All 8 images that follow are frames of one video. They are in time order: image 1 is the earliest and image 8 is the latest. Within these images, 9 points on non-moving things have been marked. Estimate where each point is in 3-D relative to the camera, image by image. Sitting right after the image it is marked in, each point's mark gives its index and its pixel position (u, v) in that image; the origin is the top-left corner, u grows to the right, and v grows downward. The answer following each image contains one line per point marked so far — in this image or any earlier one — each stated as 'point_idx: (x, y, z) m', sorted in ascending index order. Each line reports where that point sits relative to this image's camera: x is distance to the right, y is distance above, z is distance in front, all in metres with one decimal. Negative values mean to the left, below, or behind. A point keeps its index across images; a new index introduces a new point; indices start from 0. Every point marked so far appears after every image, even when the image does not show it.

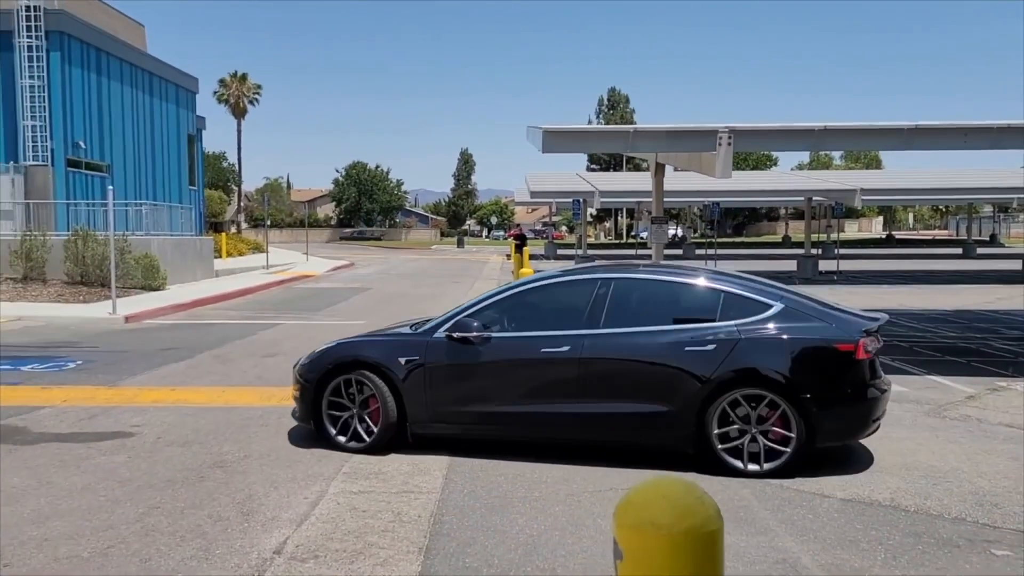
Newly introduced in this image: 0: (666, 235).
0: (+2.8, +0.9, +16.1) m
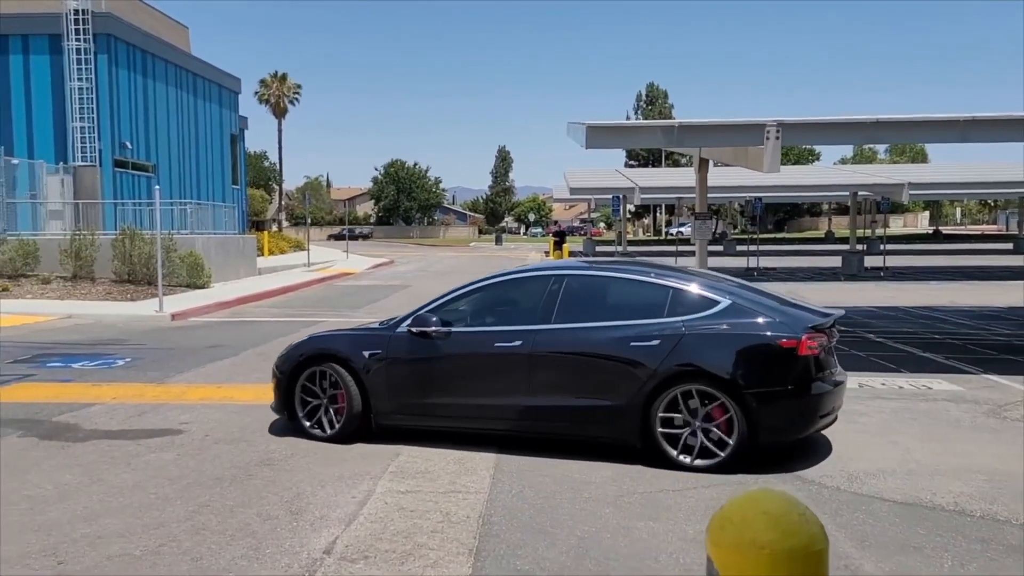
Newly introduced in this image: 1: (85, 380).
0: (+3.6, +1.0, +15.9) m
1: (-5.2, -1.1, +10.8) m
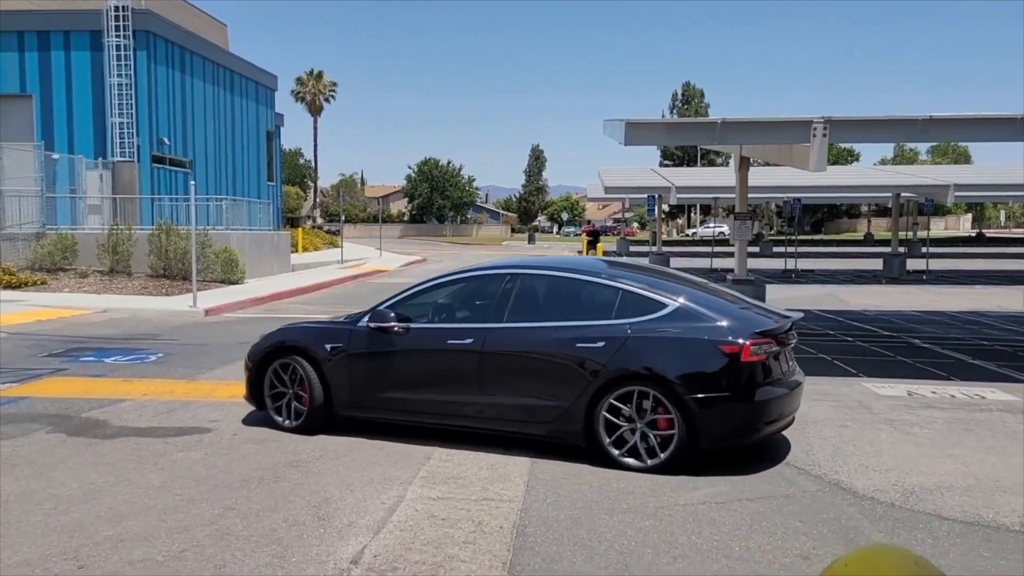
0: (+4.2, +1.0, +15.5) m
1: (-4.8, -1.1, +10.7) m
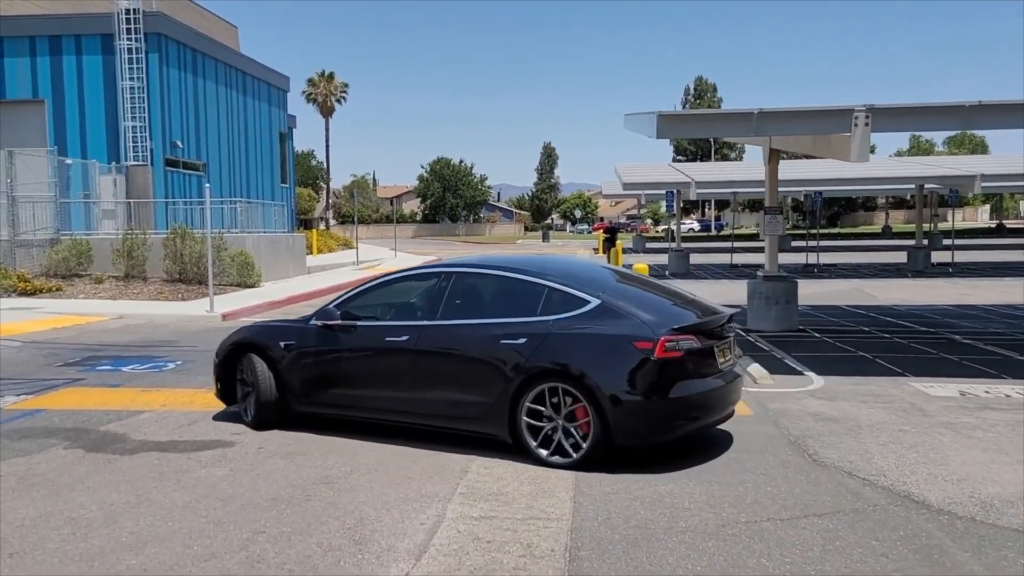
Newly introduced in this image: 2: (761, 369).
0: (+4.6, +1.0, +15.0) m
1: (-4.4, -1.1, +10.4) m
2: (+2.9, -0.9, +10.2) m
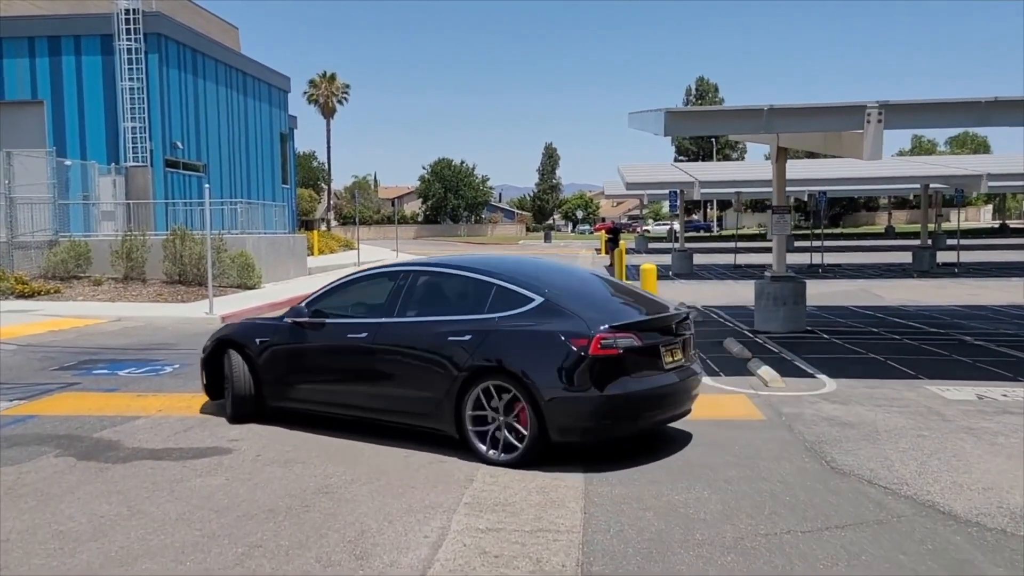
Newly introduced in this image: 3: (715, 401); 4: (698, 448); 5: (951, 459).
0: (+4.6, +1.0, +14.8) m
1: (-4.3, -1.2, +10.2) m
2: (+2.9, -0.9, +9.9) m
3: (+2.0, -1.1, +8.9) m
4: (+1.5, -1.3, +7.1) m
5: (+3.2, -1.3, +6.6) m
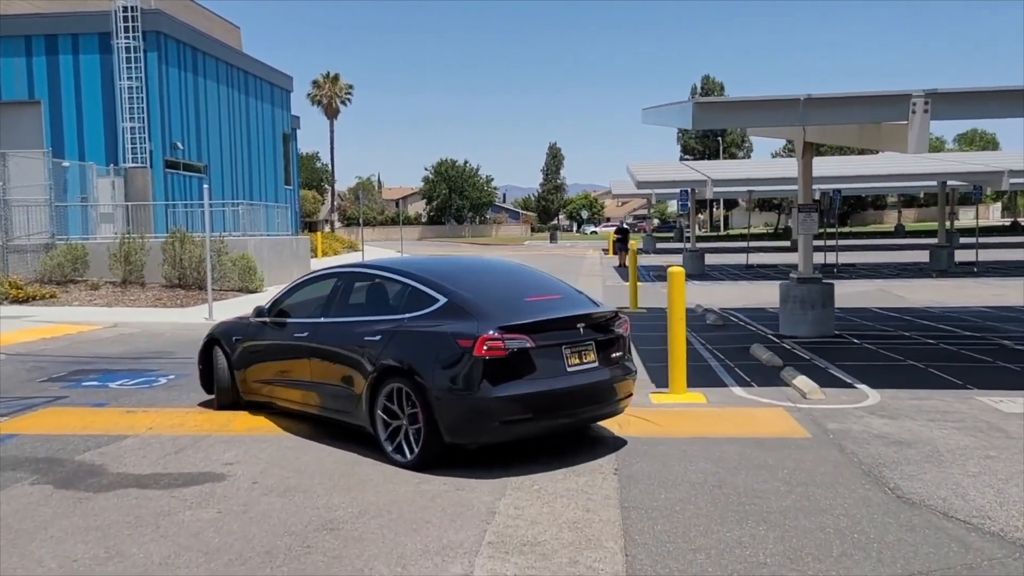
0: (+4.8, +1.0, +14.1) m
1: (-4.2, -1.2, +9.5) m
2: (+3.1, -1.0, +9.2) m
3: (+2.2, -1.2, +8.2) m
4: (+1.7, -1.3, +6.4) m
5: (+3.4, -1.3, +5.8) m
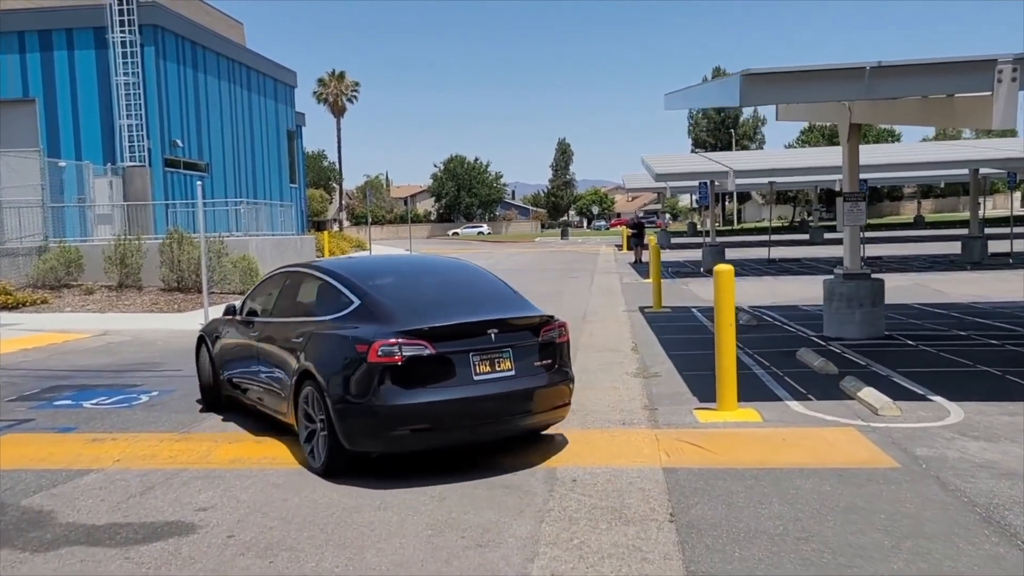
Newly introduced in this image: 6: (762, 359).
0: (+5.1, +1.0, +12.8) m
1: (-3.9, -1.3, +8.3) m
2: (+3.3, -1.0, +8.0) m
3: (+2.4, -1.2, +7.0) m
4: (+1.9, -1.3, +5.2) m
5: (+3.6, -1.3, +4.6) m
6: (+3.1, -0.9, +11.0) m
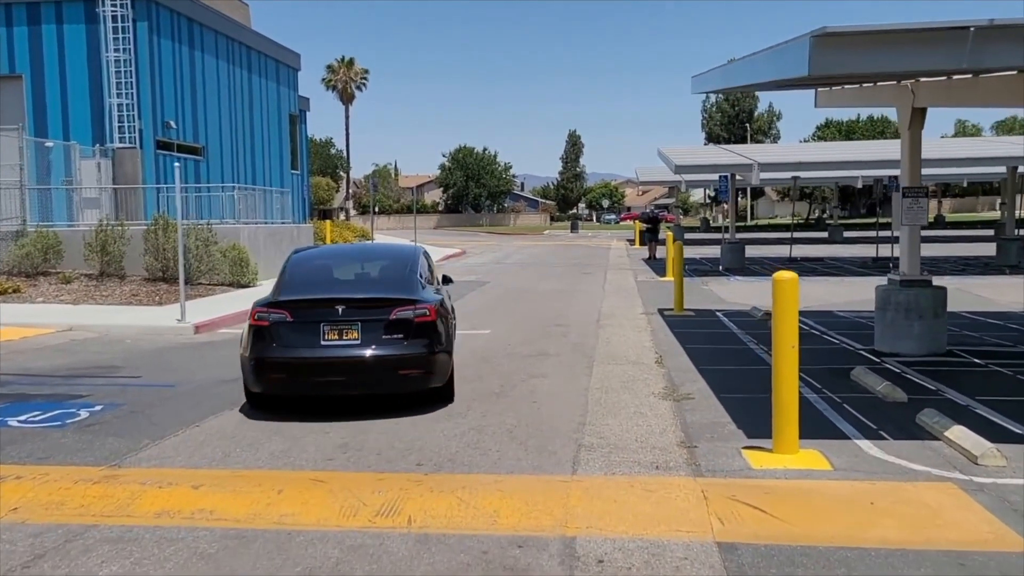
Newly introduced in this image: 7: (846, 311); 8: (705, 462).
0: (+5.2, +0.9, +11.2) m
1: (-3.9, -1.3, +6.8) m
2: (+3.4, -1.1, +6.4) m
3: (+2.5, -1.3, +5.4) m
4: (+1.9, -1.5, +3.6) m
5: (+3.6, -1.4, +3.0) m
6: (+3.2, -1.0, +9.5) m
7: (+6.1, -0.4, +16.2) m
8: (+1.4, -1.3, +6.4) m
